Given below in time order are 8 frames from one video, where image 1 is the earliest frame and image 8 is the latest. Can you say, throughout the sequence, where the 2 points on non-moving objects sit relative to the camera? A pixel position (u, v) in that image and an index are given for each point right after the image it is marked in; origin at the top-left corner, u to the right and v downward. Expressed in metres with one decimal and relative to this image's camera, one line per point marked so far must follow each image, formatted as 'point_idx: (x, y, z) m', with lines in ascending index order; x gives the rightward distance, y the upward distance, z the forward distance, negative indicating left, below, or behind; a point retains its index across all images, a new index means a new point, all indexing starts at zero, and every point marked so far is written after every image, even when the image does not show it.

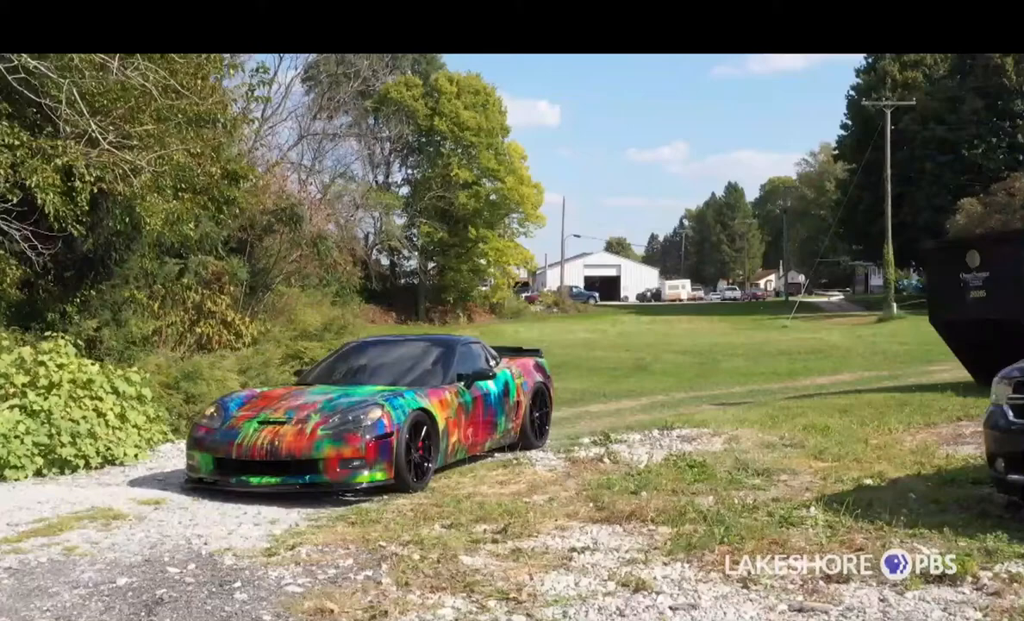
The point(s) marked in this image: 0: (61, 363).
0: (-3.5, -0.4, +10.0) m
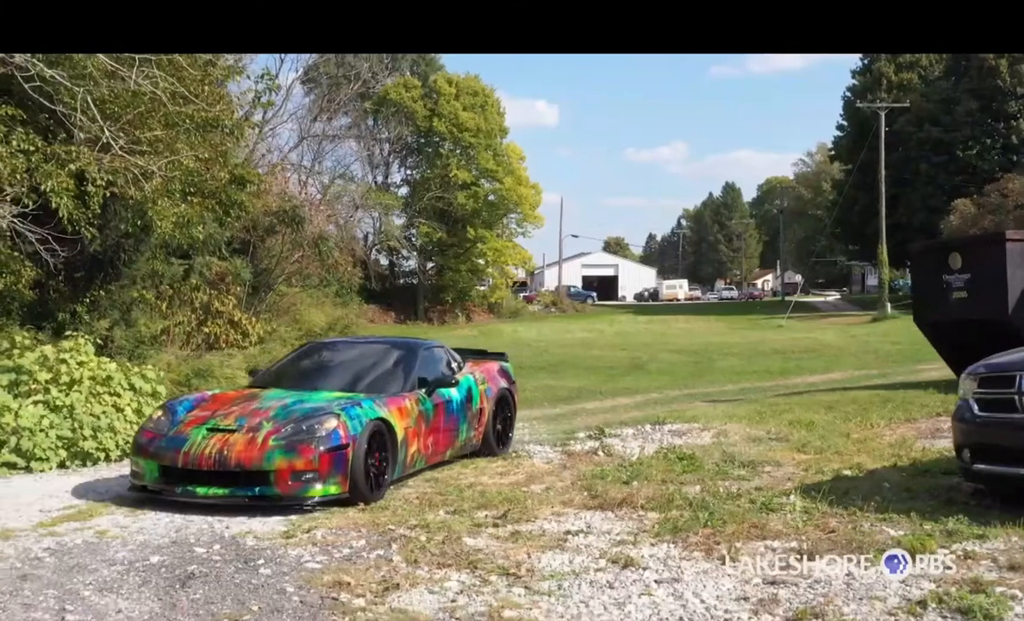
0: (-3.5, -0.4, +10.5) m
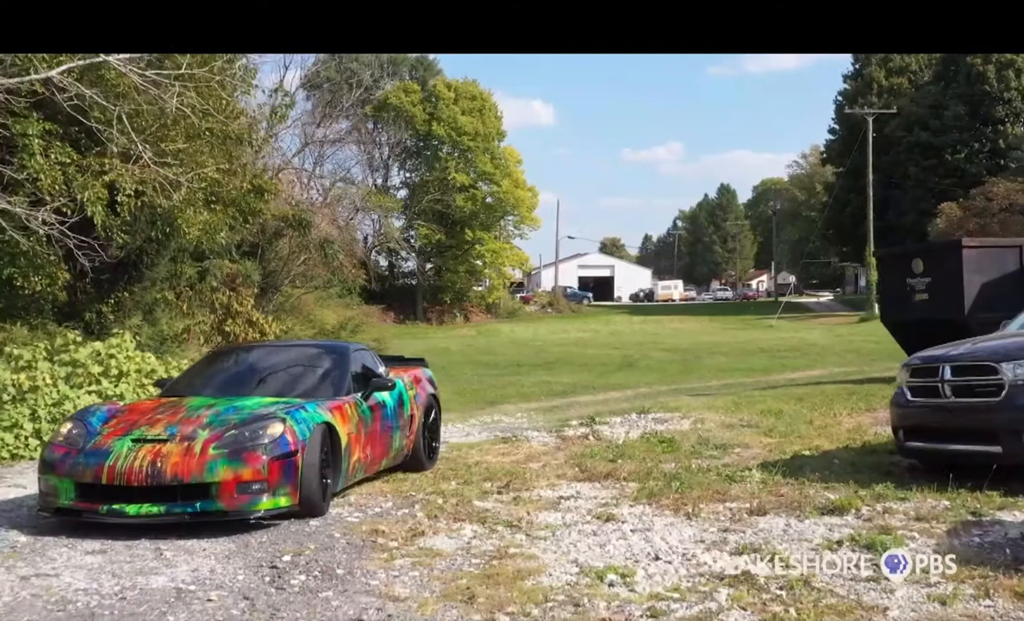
0: (-3.5, -0.4, +11.7) m
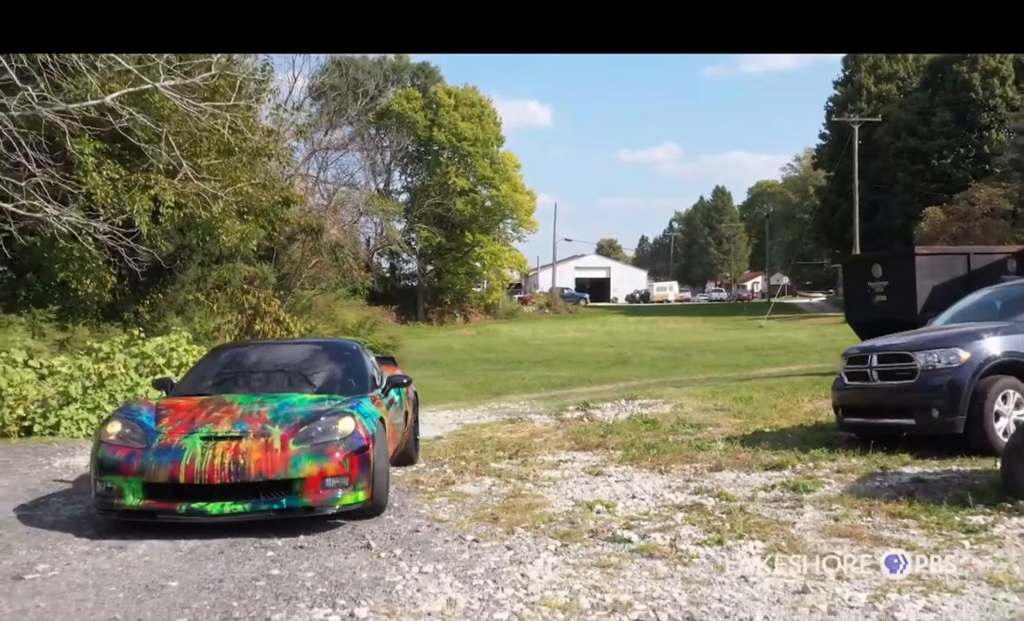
0: (-3.5, -0.4, +13.5) m
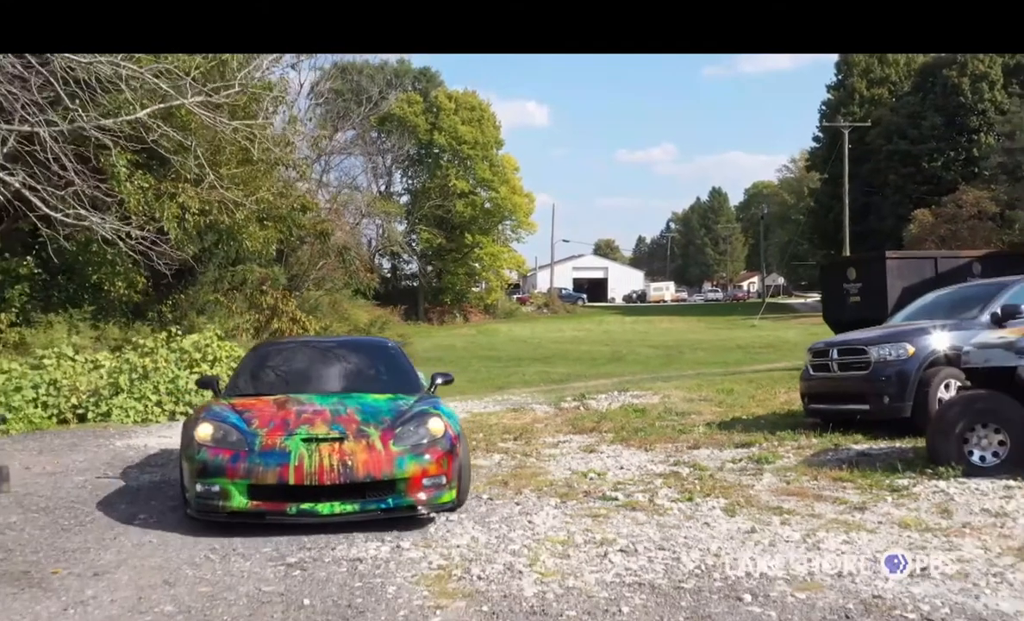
0: (-3.4, -0.4, +14.9) m
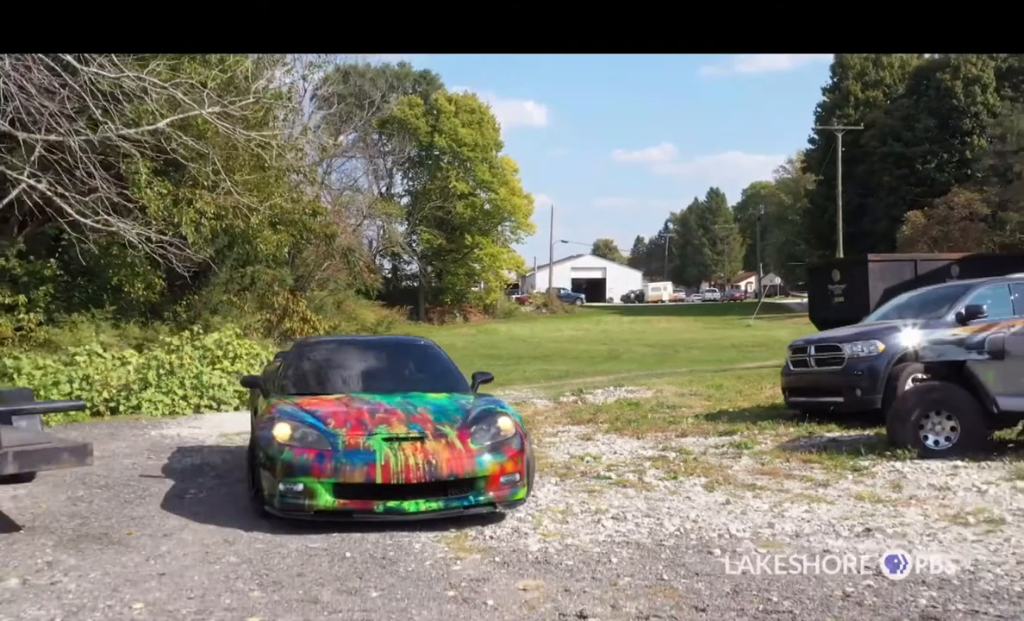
0: (-3.4, -0.4, +15.8) m
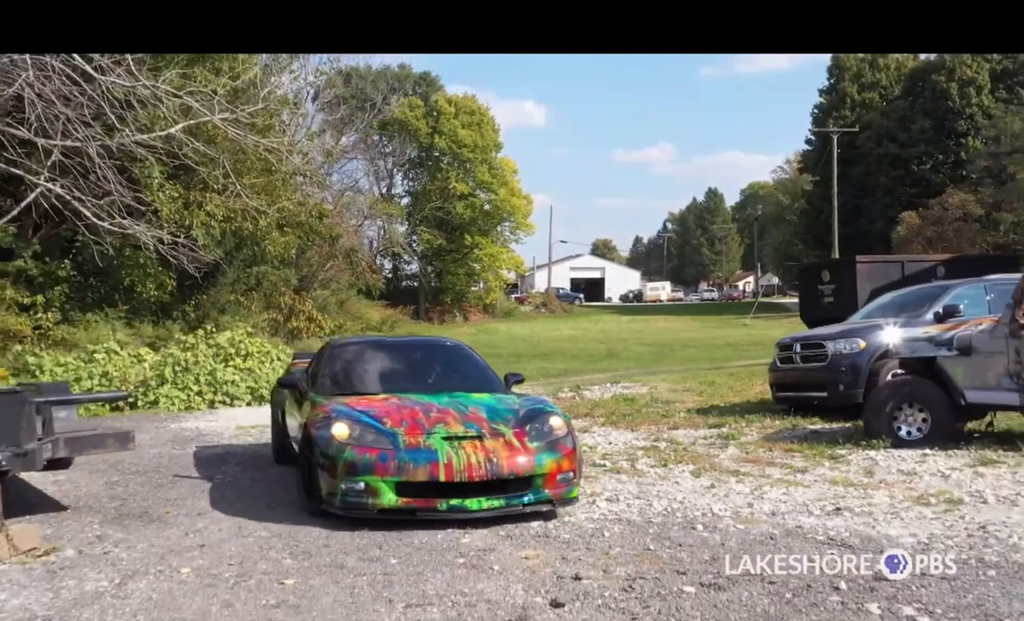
0: (-3.4, -0.4, +16.5) m
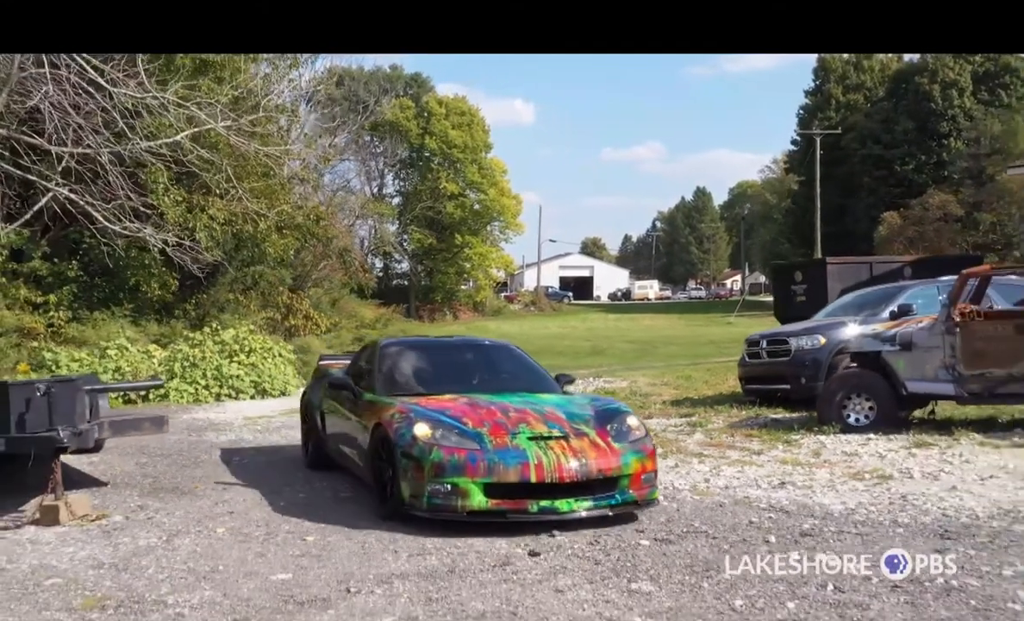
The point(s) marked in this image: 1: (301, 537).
0: (-3.6, -0.4, +17.5) m
1: (-1.1, -1.1, +6.4) m
